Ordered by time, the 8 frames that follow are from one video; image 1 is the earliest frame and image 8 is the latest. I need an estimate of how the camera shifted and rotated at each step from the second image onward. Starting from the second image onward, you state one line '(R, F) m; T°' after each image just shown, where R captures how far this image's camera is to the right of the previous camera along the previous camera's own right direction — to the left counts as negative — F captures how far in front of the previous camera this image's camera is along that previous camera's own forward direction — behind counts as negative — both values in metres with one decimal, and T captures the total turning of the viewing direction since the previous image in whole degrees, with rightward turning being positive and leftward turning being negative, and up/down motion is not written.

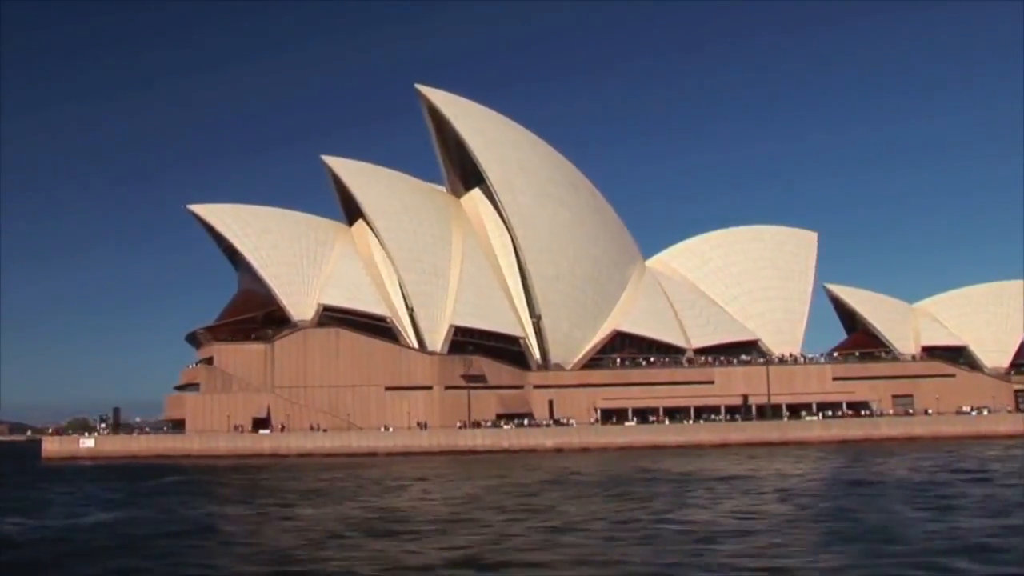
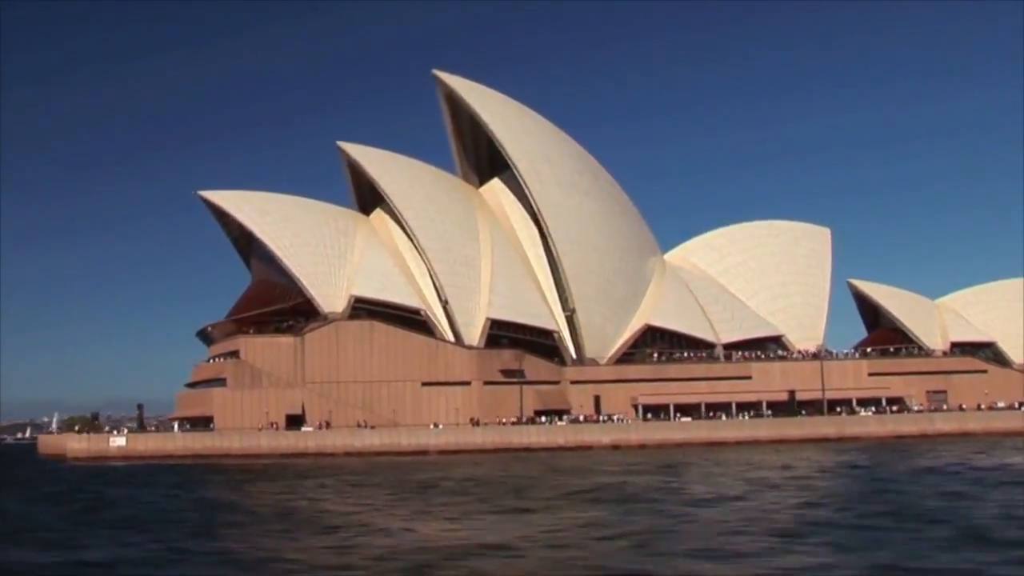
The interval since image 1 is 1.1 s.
(-5.1, +1.9) m; +4°
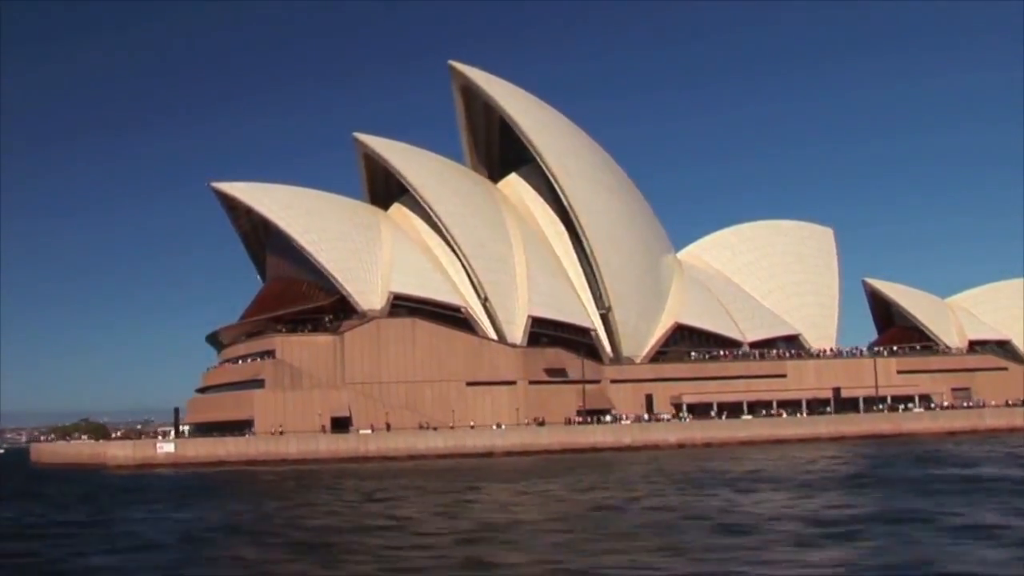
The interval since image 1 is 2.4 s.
(-6.3, +1.9) m; +6°
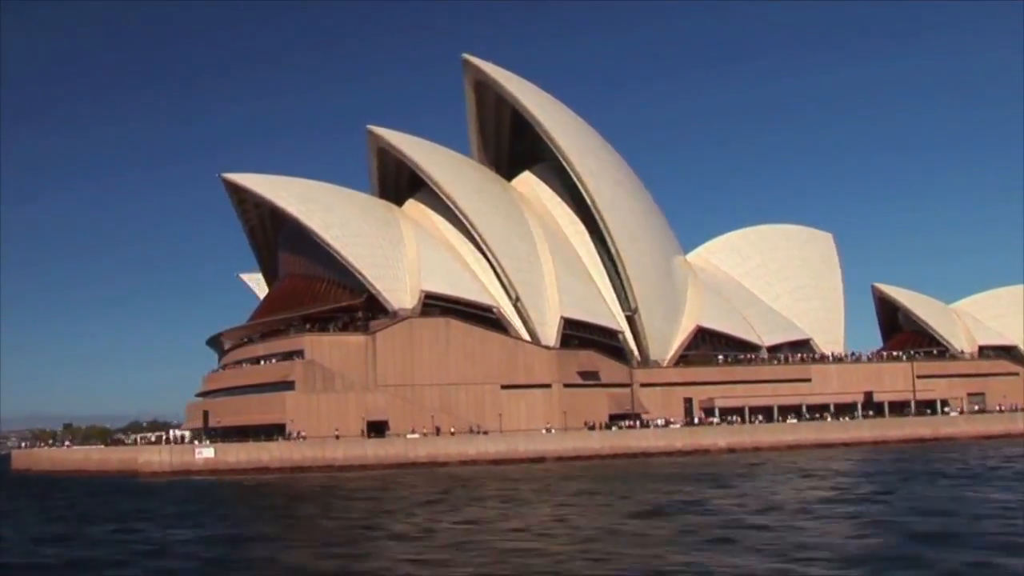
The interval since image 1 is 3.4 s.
(-4.7, +1.8) m; +4°
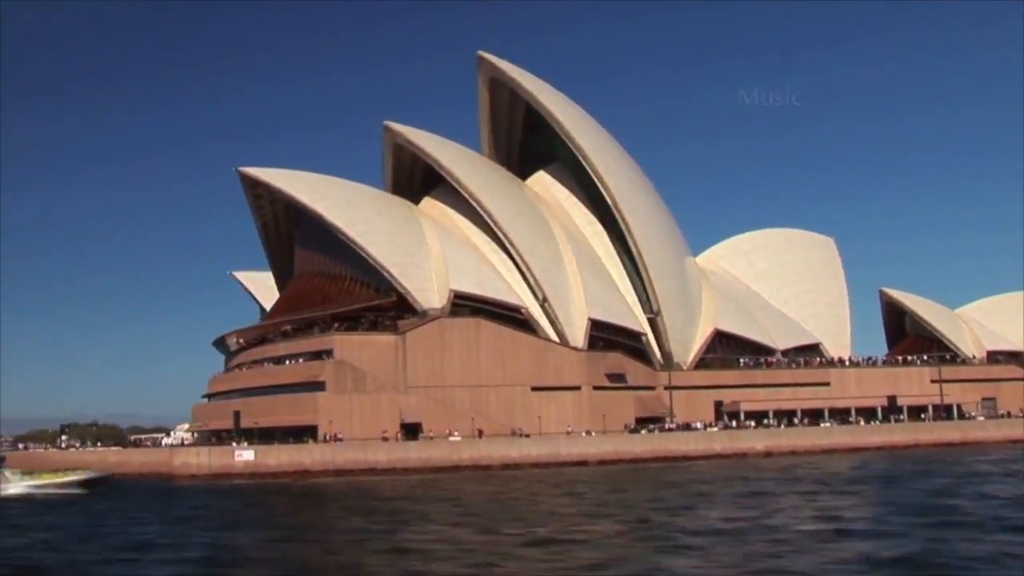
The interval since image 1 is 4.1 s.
(-3.3, +0.9) m; +3°
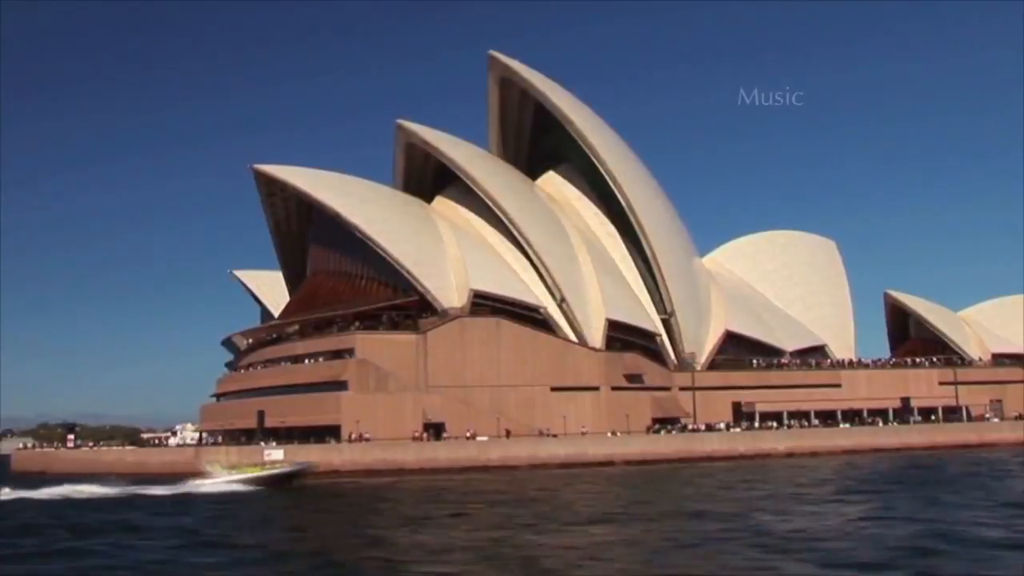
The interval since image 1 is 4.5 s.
(-1.9, +0.2) m; +2°
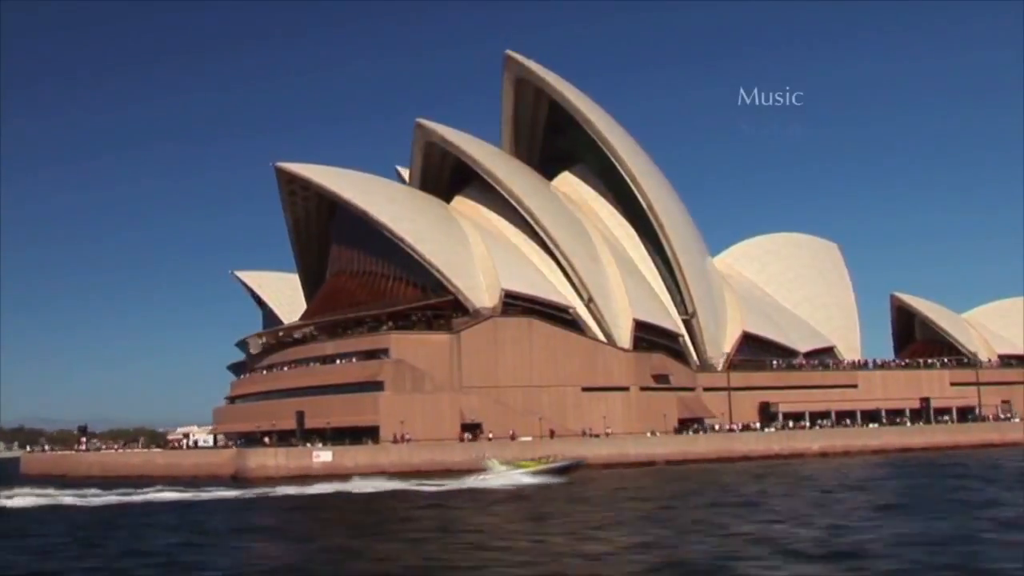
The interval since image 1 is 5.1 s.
(-2.8, +0.3) m; +2°
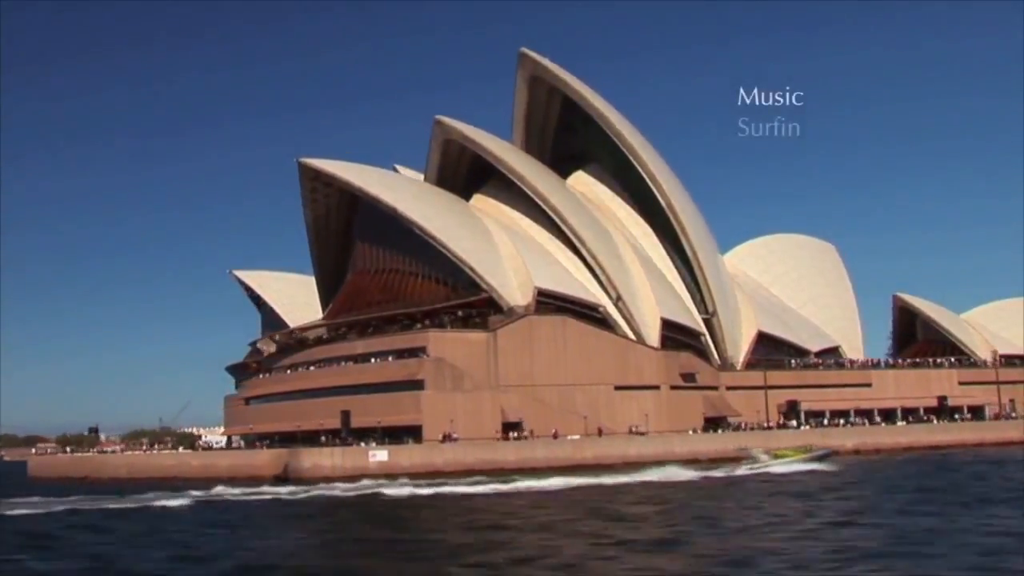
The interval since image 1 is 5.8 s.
(-3.3, +0.5) m; +3°
